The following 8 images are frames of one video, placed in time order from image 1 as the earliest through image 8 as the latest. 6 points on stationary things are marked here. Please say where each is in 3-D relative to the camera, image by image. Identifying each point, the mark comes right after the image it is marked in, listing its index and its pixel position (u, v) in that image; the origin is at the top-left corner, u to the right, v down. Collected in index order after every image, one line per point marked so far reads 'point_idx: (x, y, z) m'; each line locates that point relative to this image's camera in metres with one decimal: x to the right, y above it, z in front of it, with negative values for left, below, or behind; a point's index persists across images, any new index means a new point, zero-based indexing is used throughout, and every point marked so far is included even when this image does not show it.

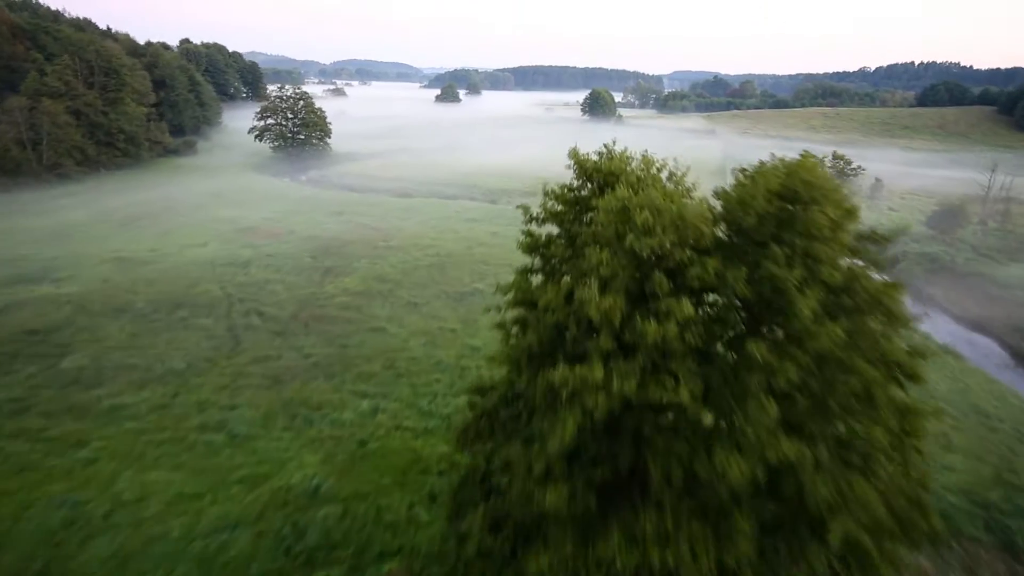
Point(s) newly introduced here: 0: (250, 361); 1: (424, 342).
0: (-6.5, -1.8, +14.5) m
1: (-2.4, -1.5, +15.8) m
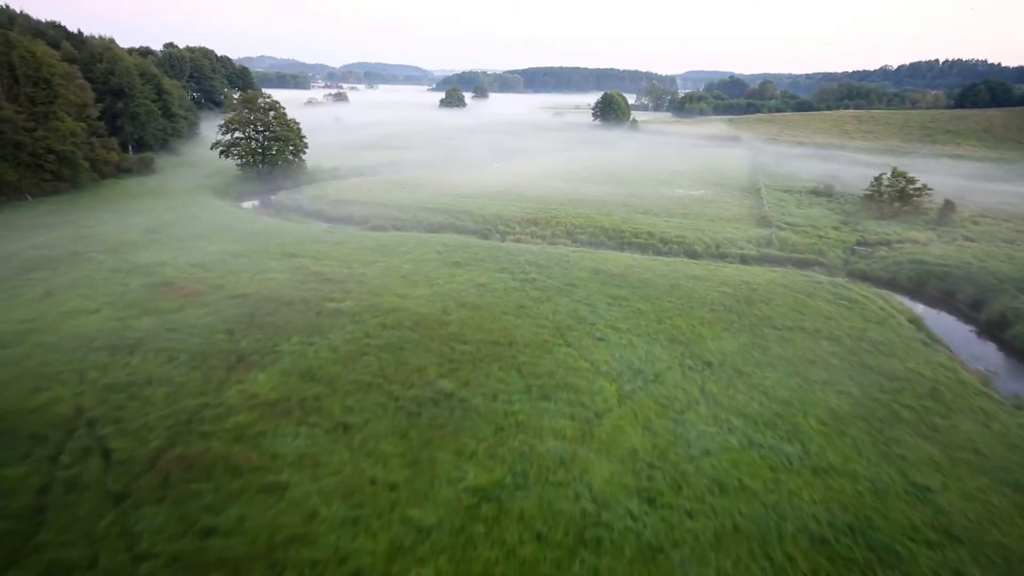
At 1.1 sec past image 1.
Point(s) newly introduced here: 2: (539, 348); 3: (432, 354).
0: (-7.1, -4.2, +8.7) m
1: (-2.9, -3.9, +9.9) m
2: (+0.8, -1.7, +16.6) m
3: (-2.2, -1.8, +15.8) m
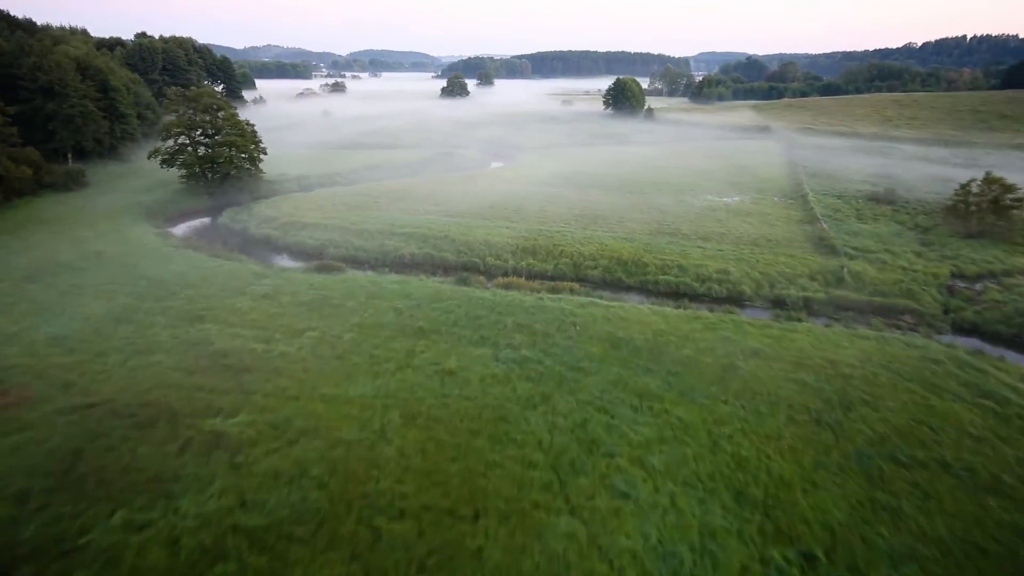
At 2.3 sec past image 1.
0: (-7.8, -6.9, +2.3) m
1: (-3.6, -6.5, +3.4) m
2: (+0.2, -4.1, +10.0) m
3: (-2.8, -4.2, +9.3) m
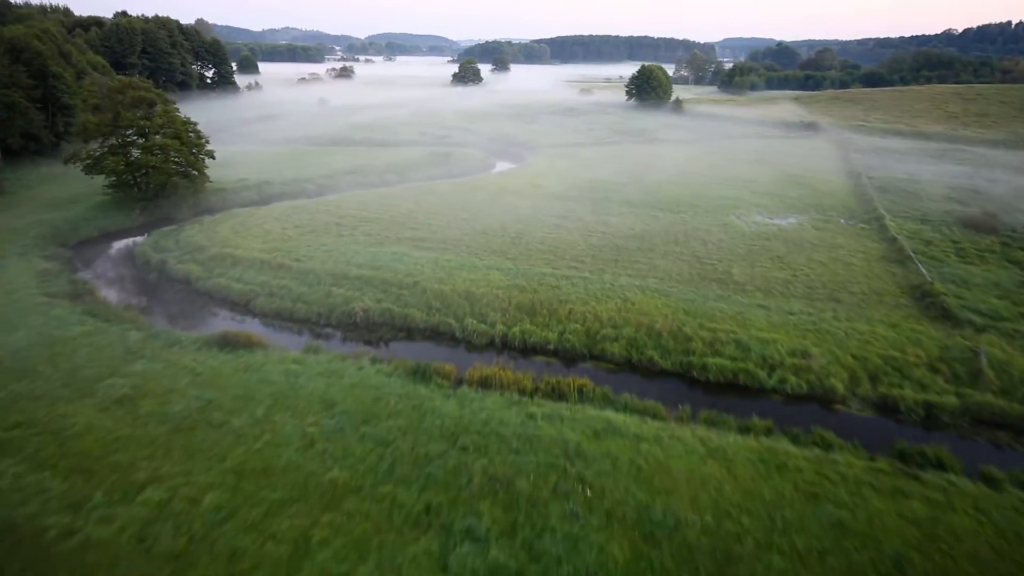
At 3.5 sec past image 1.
0: (-8.9, -9.5, -3.9) m
1: (-4.7, -9.1, -2.9) m
2: (-0.6, -6.7, +3.5) m
3: (-3.6, -6.8, +2.8) m
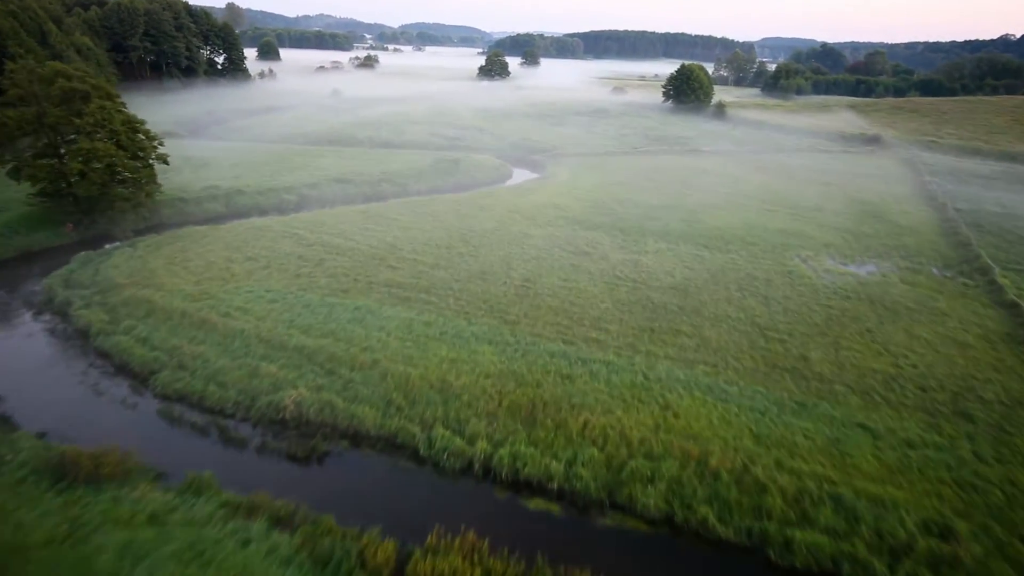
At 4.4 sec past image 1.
0: (-10.3, -11.4, -8.8) m
1: (-6.1, -11.2, -8.0) m
2: (-1.7, -8.9, -1.8) m
3: (-4.7, -8.8, -2.3) m
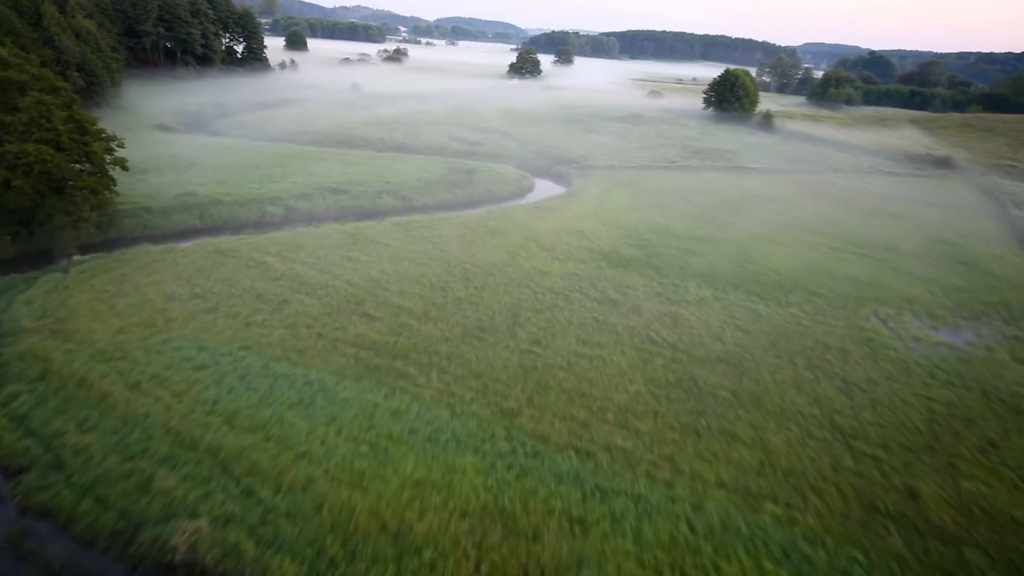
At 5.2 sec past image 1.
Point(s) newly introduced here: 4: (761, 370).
0: (-11.9, -12.7, -12.4) m
1: (-7.6, -12.7, -11.8) m
2: (-2.9, -10.6, -5.7) m
3: (-5.9, -10.4, -6.1) m
4: (+6.6, -2.1, +15.3) m
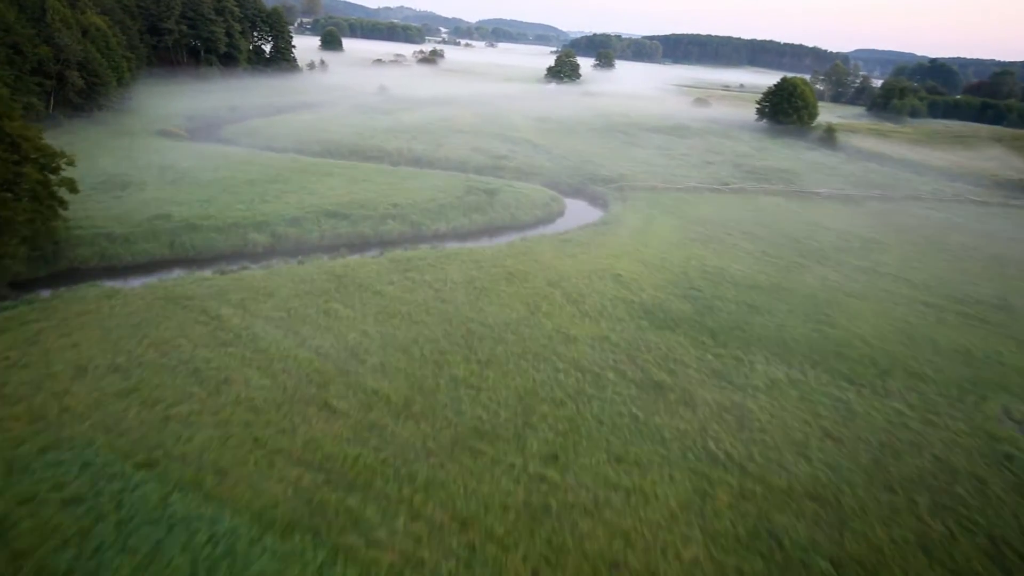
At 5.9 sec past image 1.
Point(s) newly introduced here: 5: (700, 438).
0: (-13.7, -14.0, -15.9) m
1: (-9.4, -14.2, -15.4) m
2: (-4.2, -12.2, -9.7) m
3: (-7.3, -11.9, -9.9) m
4: (+6.7, -4.2, +10.8) m
5: (+4.1, -3.2, +12.6) m
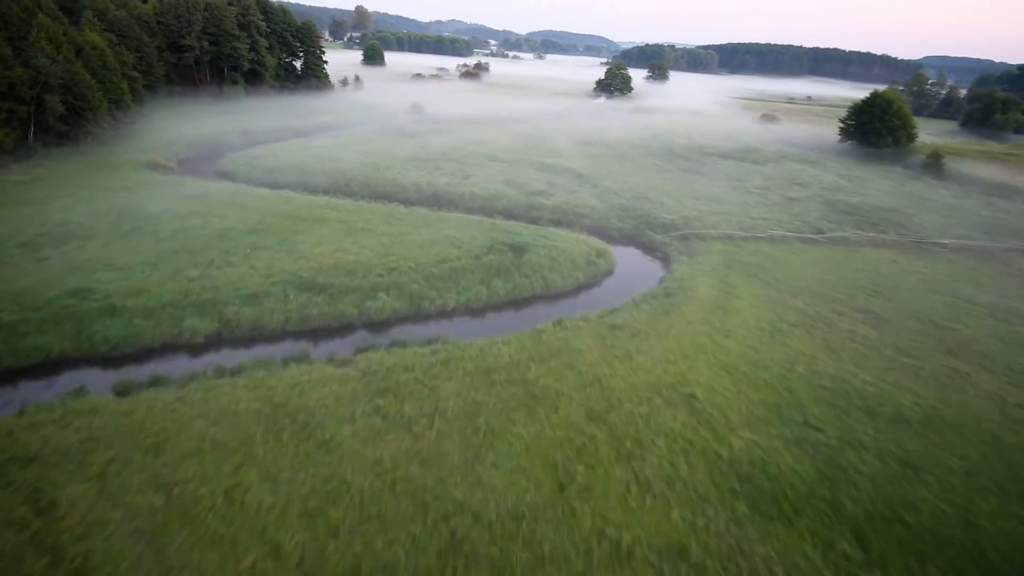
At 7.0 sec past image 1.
0: (-16.2, -16.1, -21.2) m
1: (-11.9, -16.4, -21.1) m
2: (-6.3, -14.6, -15.8) m
3: (-9.3, -14.3, -15.7) m
4: (+6.4, -7.2, +4.0) m
5: (+4.0, -6.2, +5.9) m
